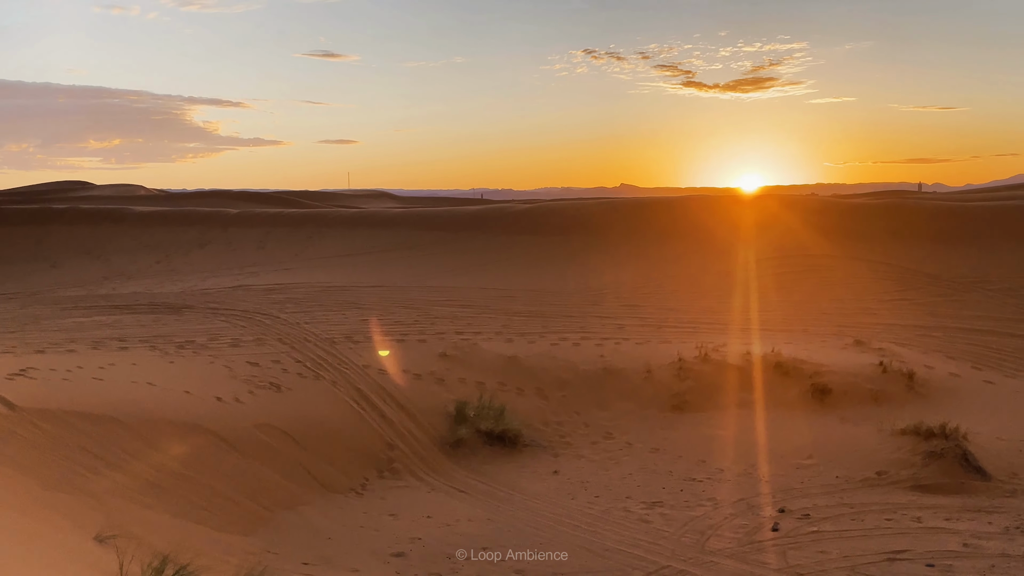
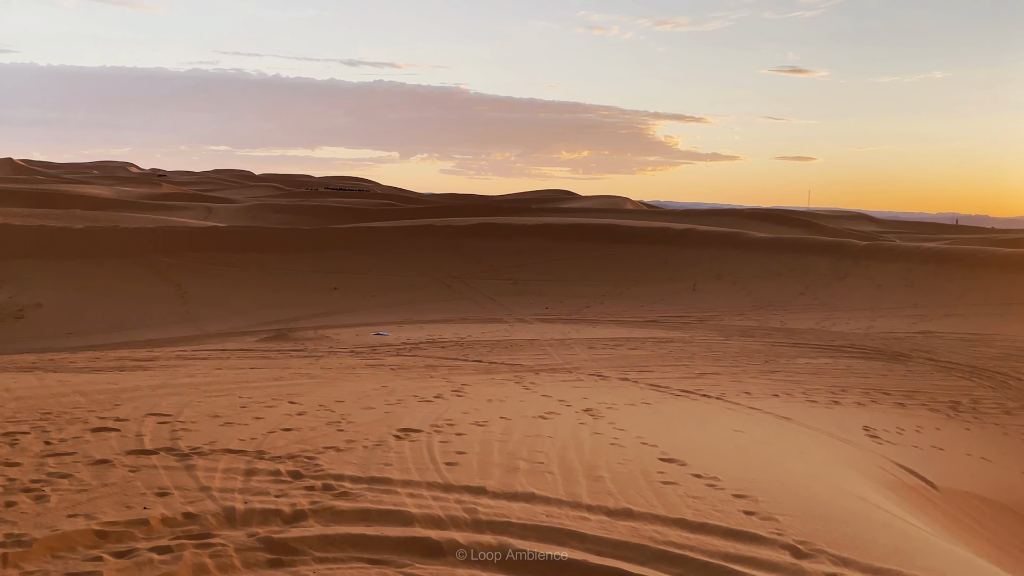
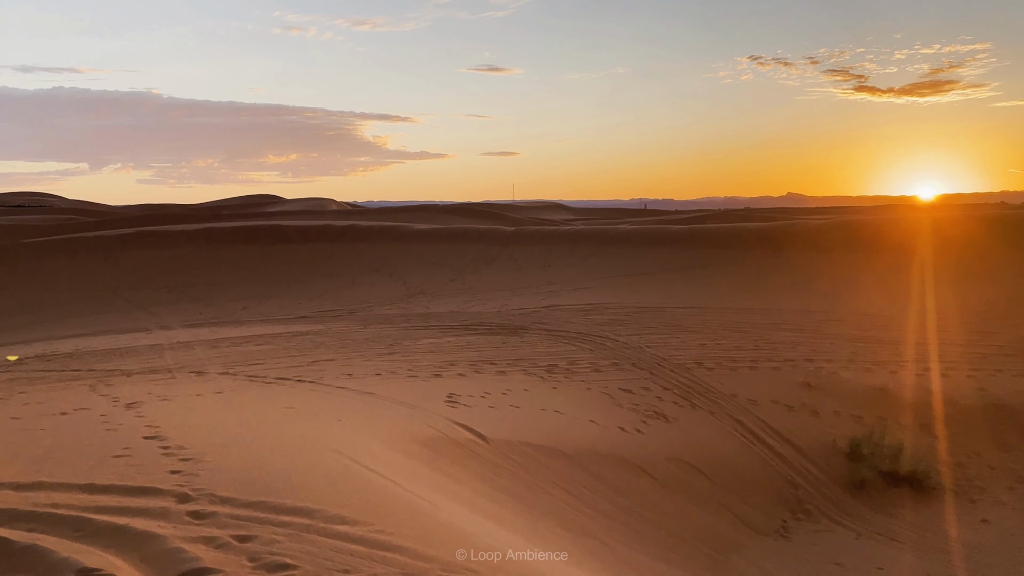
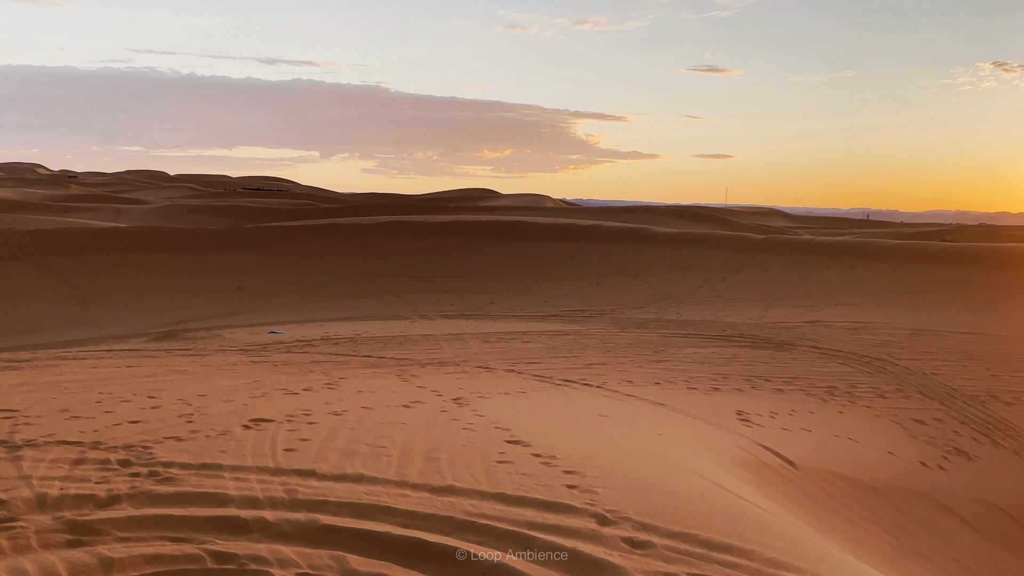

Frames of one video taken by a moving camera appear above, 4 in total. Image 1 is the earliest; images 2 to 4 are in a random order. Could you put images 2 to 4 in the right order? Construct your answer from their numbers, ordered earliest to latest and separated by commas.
3, 4, 2
